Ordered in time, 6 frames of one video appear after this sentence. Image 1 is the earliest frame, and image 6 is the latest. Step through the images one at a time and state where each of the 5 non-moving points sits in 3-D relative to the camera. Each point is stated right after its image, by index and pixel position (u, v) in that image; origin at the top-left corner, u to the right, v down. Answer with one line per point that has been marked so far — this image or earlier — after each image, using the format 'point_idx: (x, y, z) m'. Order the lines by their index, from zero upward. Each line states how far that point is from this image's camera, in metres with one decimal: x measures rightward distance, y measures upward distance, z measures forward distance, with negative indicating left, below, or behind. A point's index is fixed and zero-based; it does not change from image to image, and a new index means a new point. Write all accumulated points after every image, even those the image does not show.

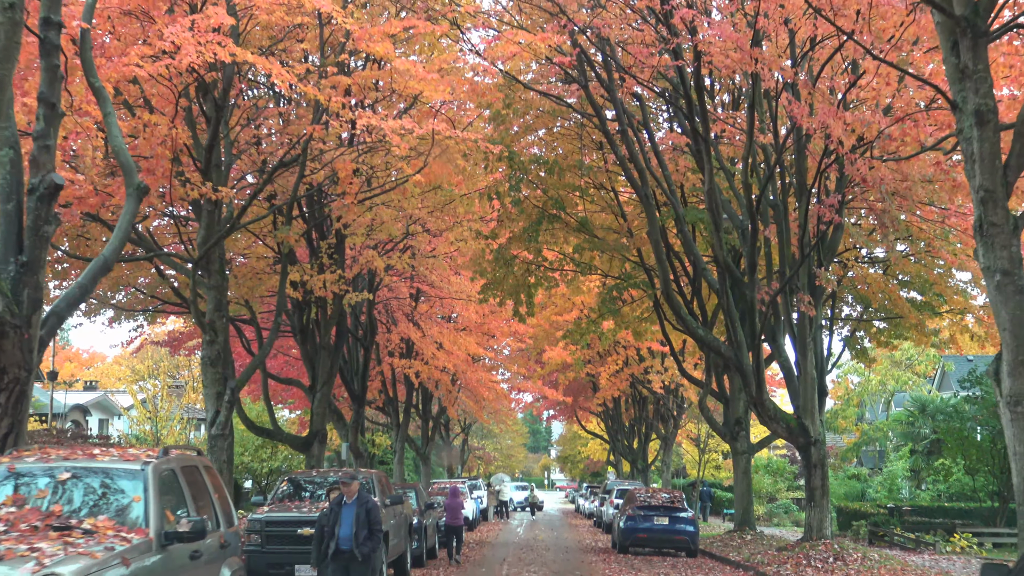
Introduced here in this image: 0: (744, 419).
0: (+3.1, -1.7, +19.6) m
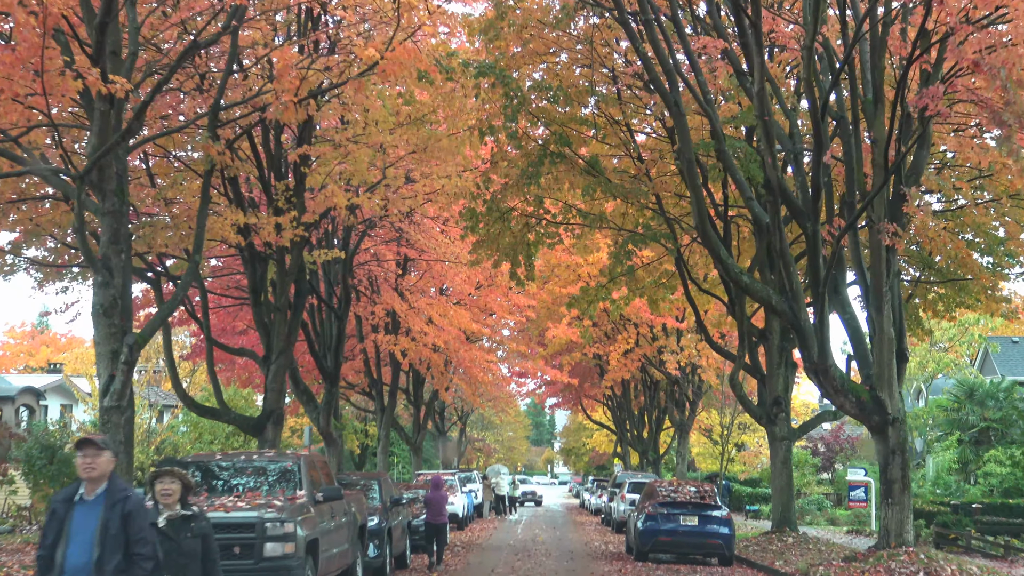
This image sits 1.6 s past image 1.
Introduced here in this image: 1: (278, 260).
0: (+3.0, -1.2, +16.5) m
1: (-2.5, +0.3, +15.5) m
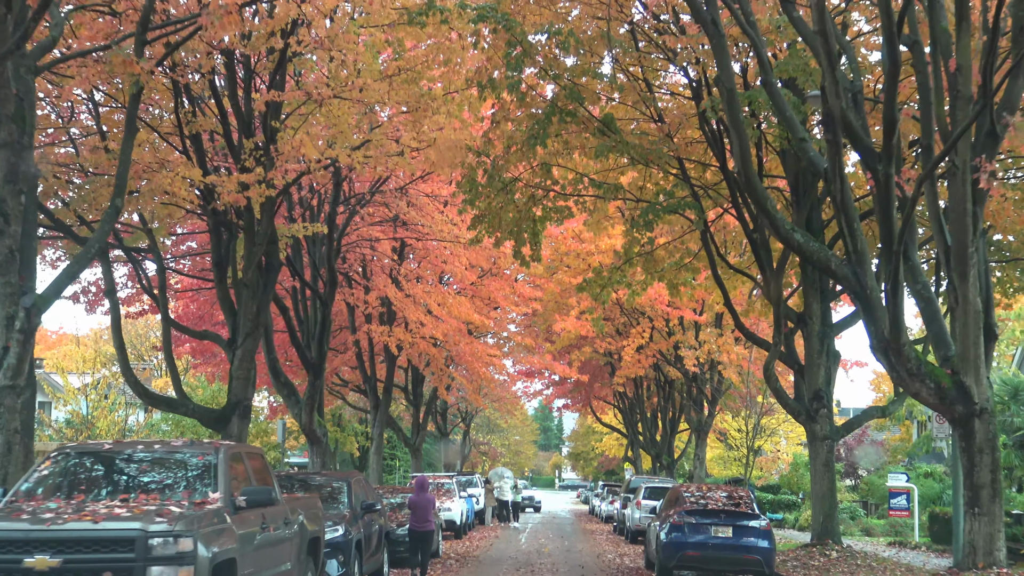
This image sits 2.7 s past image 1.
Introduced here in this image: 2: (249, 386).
0: (+3.1, -1.0, +14.4) m
1: (-2.5, +0.6, +13.5) m
2: (-2.4, -0.9, +13.5) m
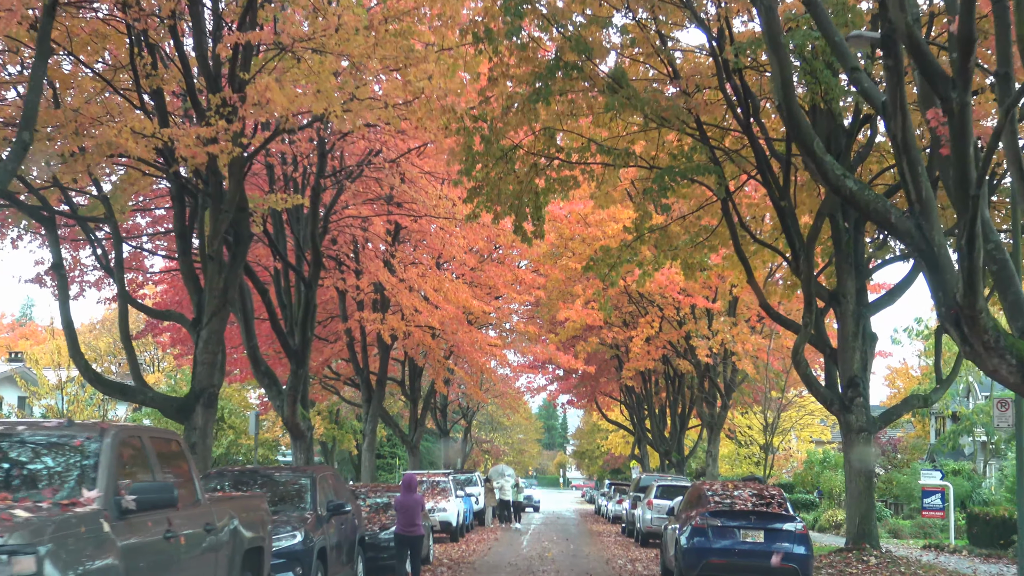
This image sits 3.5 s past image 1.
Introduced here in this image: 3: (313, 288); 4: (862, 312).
0: (+3.1, -0.8, +12.9) m
1: (-2.5, +0.8, +12.0) m
2: (-2.4, -0.7, +12.0) m
3: (-2.3, 0.0, +16.8) m
4: (+3.1, -0.2, +13.0) m
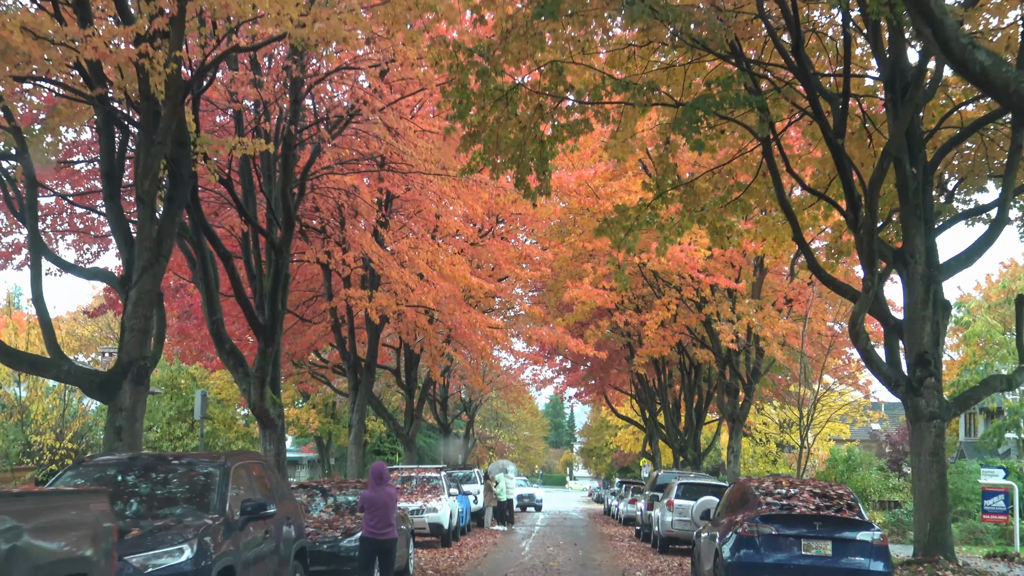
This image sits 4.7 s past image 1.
0: (+3.1, -0.5, +10.7) m
1: (-2.5, +1.1, +9.9) m
2: (-2.4, -0.4, +9.8) m
3: (-2.3, +0.3, +14.6) m
4: (+3.1, +0.1, +10.8) m
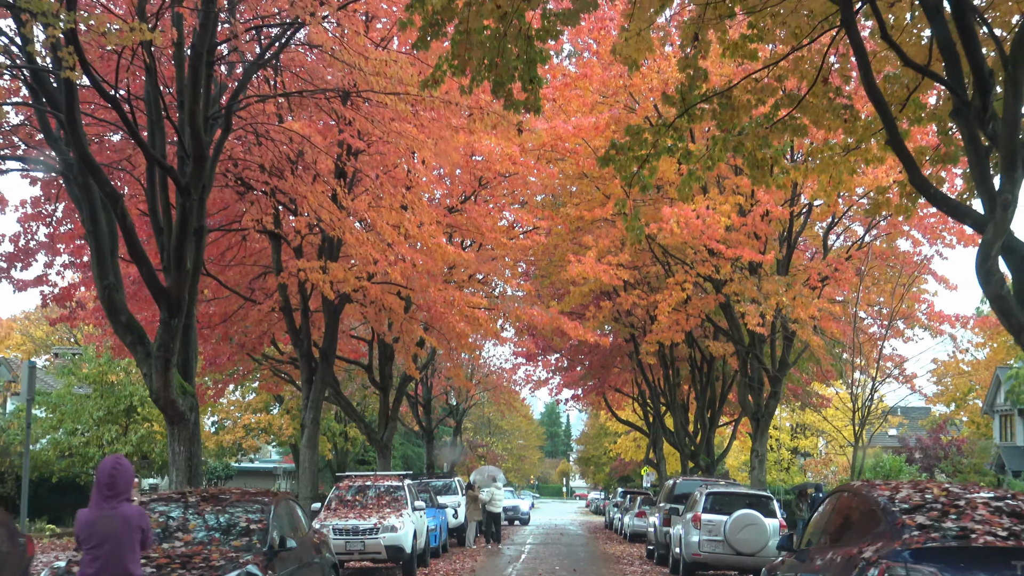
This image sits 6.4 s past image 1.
0: (+2.9, -0.1, +7.4) m
1: (-2.6, +1.5, +6.5) m
2: (-2.6, 0.0, +6.4) m
3: (-2.4, +0.7, +11.3) m
4: (+2.9, +0.5, +7.4) m
